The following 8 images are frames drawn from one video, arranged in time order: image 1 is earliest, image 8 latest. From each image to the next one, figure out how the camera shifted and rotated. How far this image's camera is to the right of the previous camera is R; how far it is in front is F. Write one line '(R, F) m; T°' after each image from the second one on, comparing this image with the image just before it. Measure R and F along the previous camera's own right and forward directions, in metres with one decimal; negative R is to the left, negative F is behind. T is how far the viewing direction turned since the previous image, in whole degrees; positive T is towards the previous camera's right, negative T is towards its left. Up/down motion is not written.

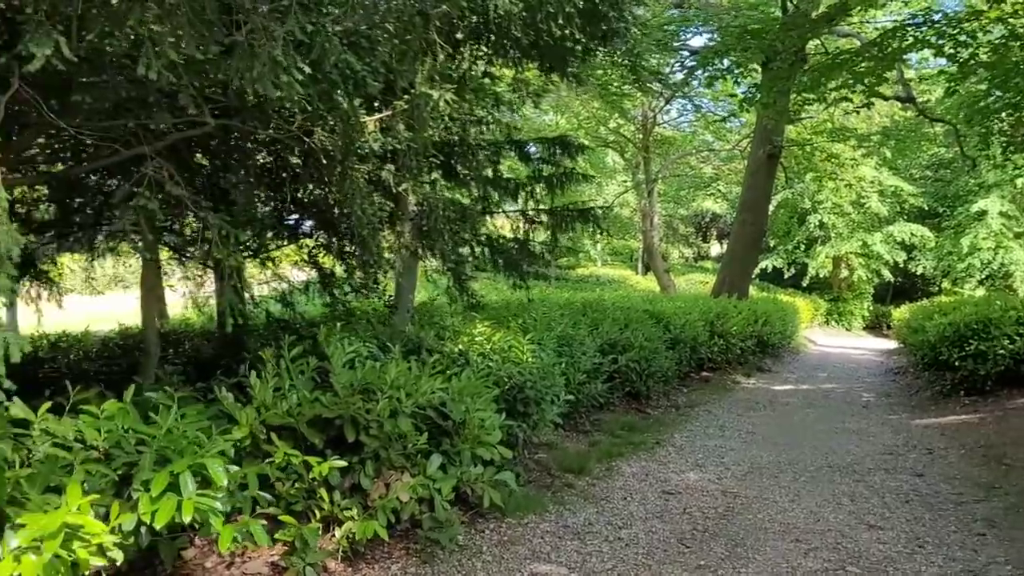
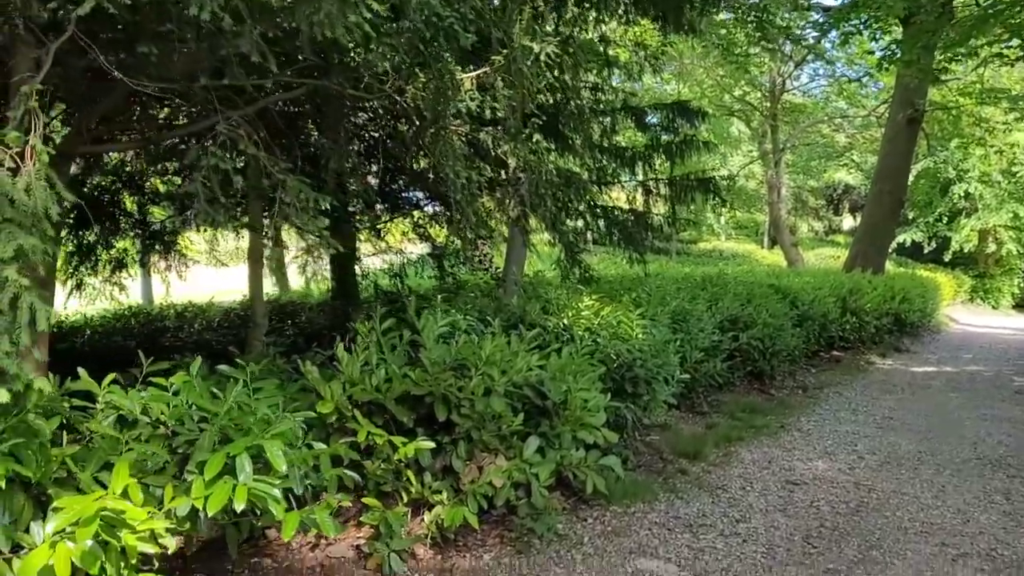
(+0.1, +0.3) m; -8°
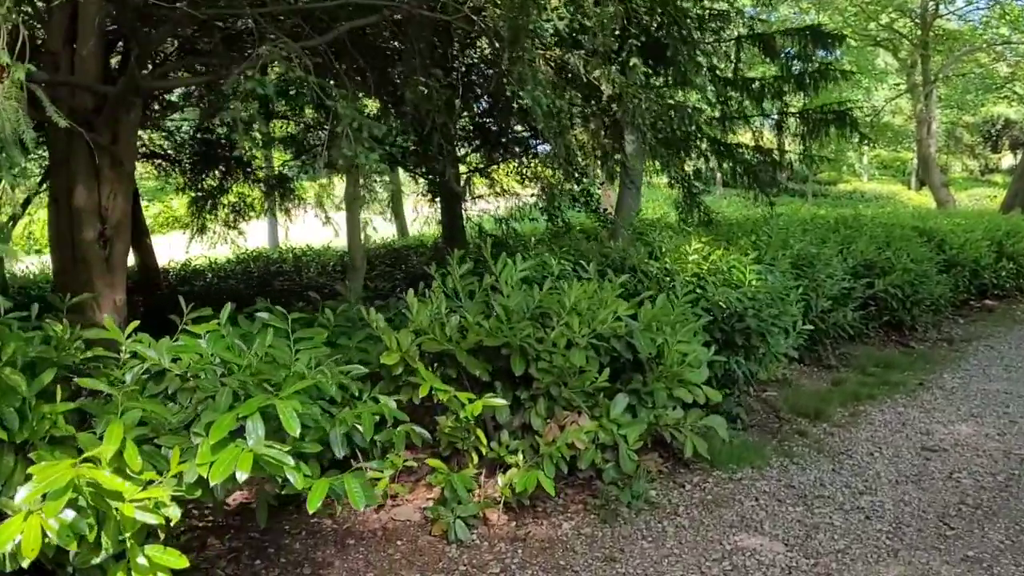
(+0.2, +0.4) m; -8°
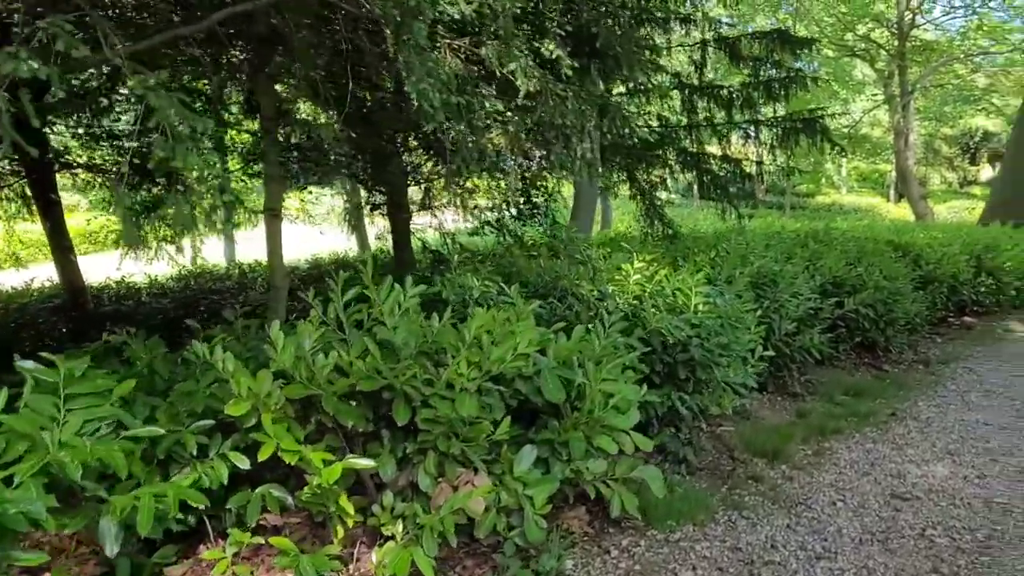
(+0.3, +0.5) m; +1°
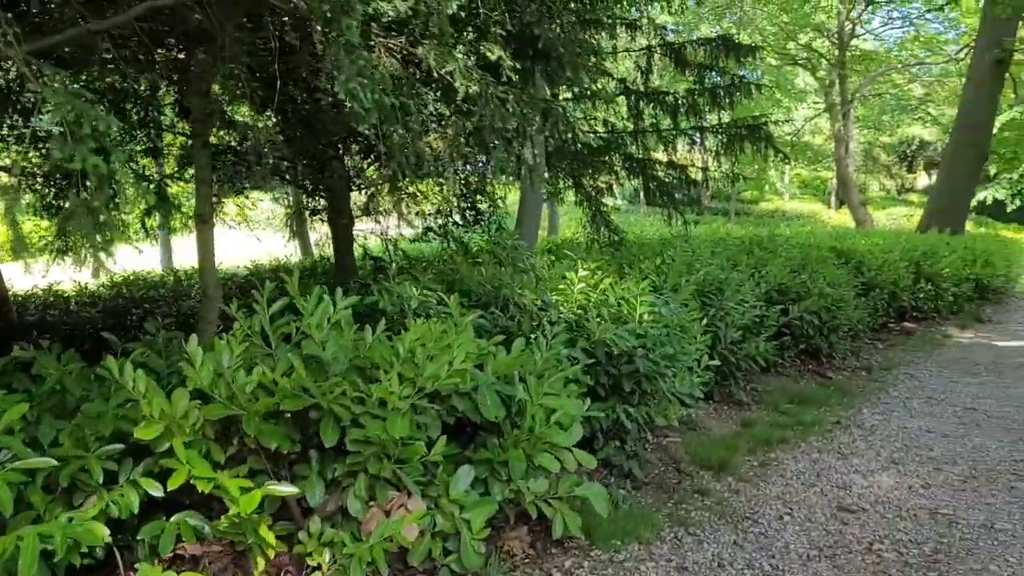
(0.0, +0.1) m; +3°
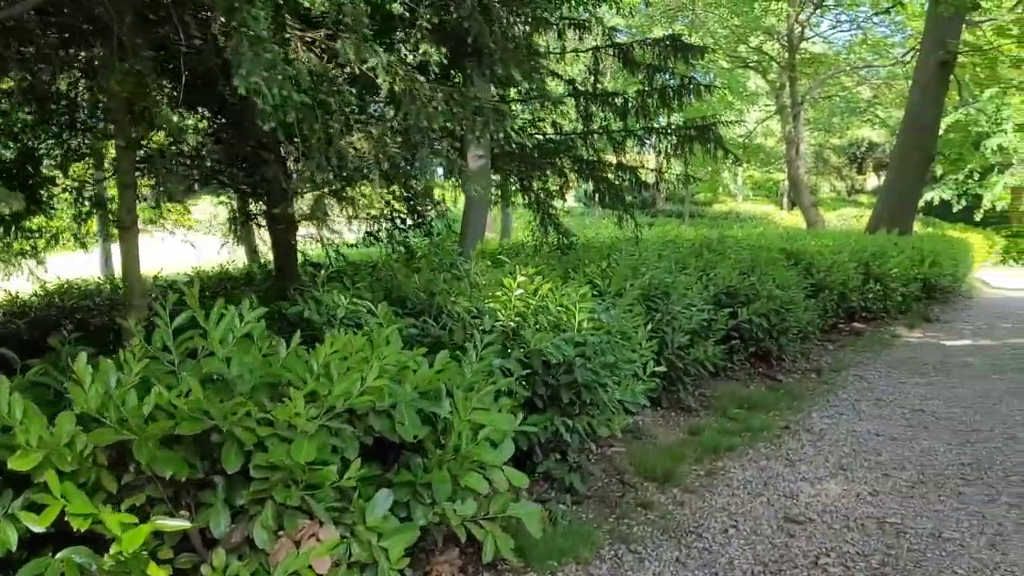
(+0.1, +0.2) m; +3°
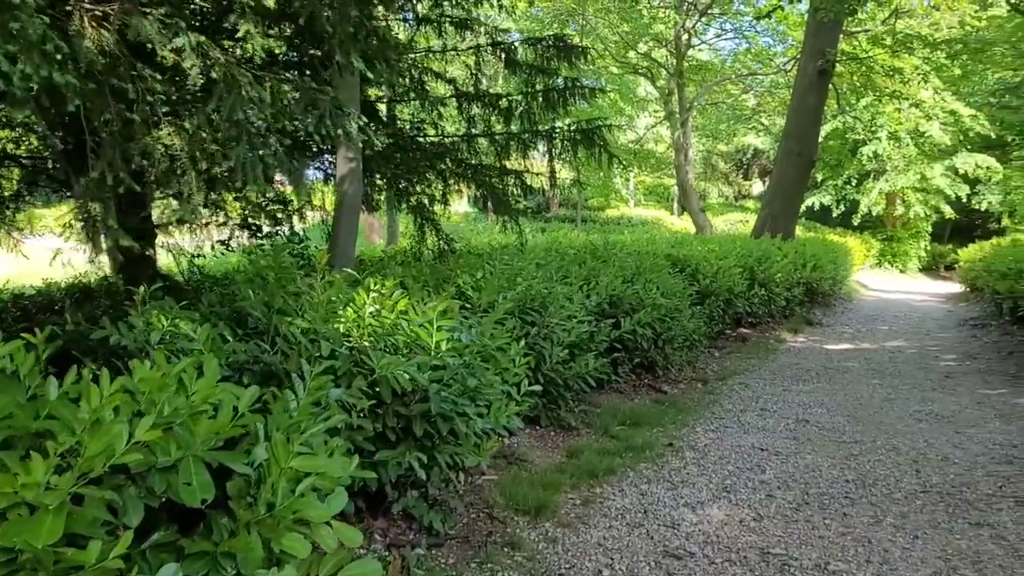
(+0.2, +0.4) m; +7°
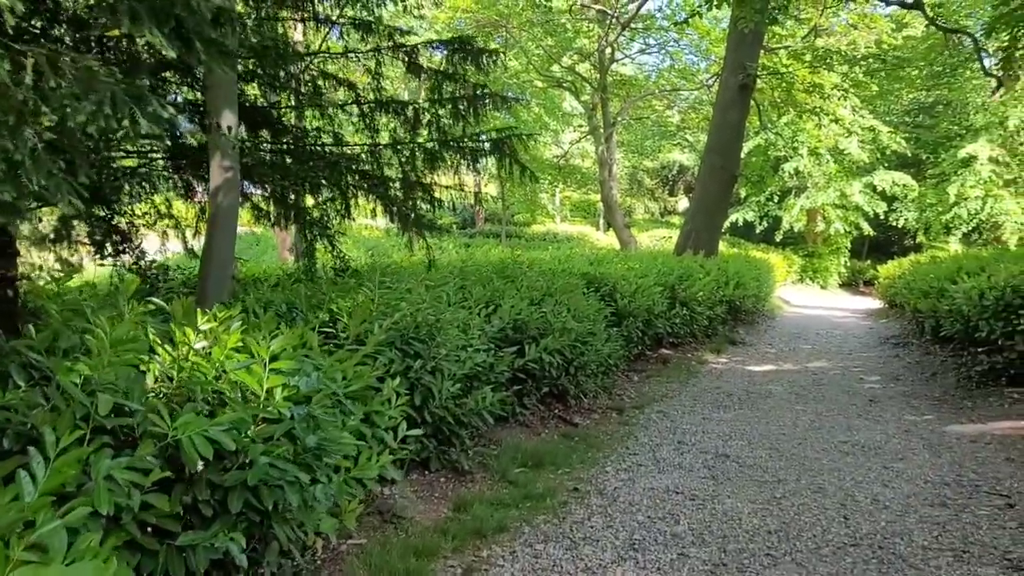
(+0.2, +0.5) m; +4°
